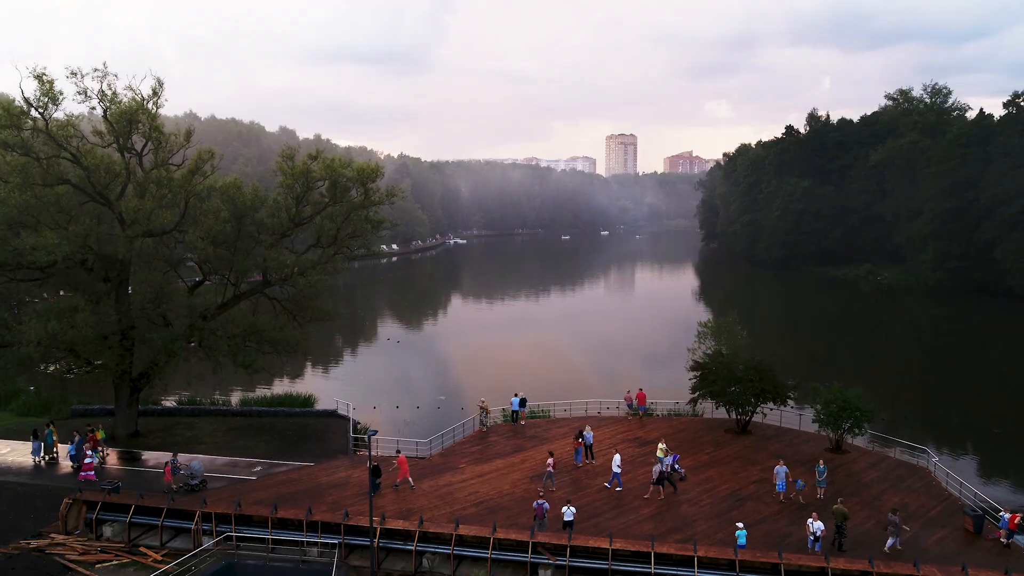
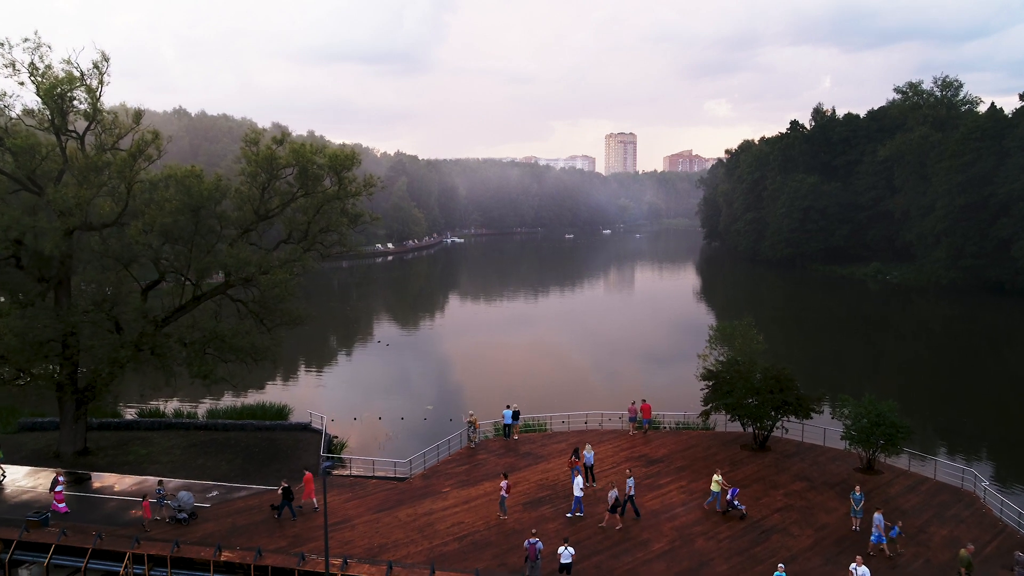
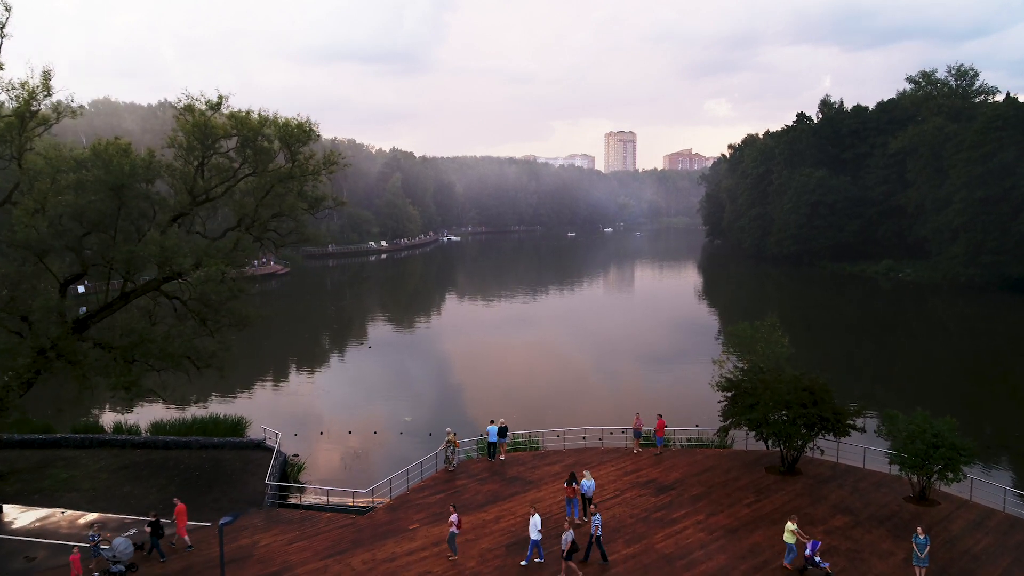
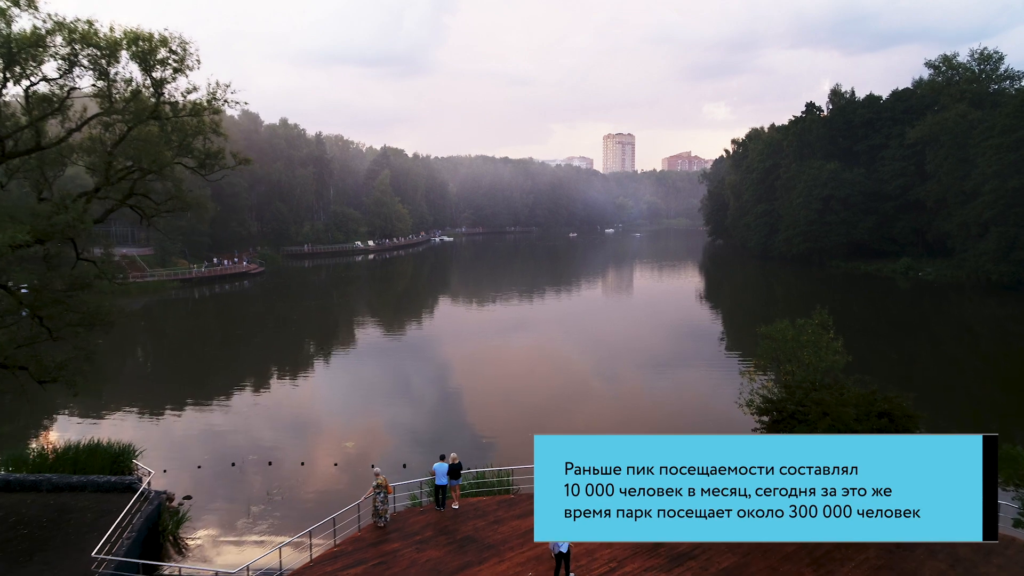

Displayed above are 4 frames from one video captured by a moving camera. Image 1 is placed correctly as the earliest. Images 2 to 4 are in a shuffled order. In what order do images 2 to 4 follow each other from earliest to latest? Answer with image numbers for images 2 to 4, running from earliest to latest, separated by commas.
2, 3, 4
